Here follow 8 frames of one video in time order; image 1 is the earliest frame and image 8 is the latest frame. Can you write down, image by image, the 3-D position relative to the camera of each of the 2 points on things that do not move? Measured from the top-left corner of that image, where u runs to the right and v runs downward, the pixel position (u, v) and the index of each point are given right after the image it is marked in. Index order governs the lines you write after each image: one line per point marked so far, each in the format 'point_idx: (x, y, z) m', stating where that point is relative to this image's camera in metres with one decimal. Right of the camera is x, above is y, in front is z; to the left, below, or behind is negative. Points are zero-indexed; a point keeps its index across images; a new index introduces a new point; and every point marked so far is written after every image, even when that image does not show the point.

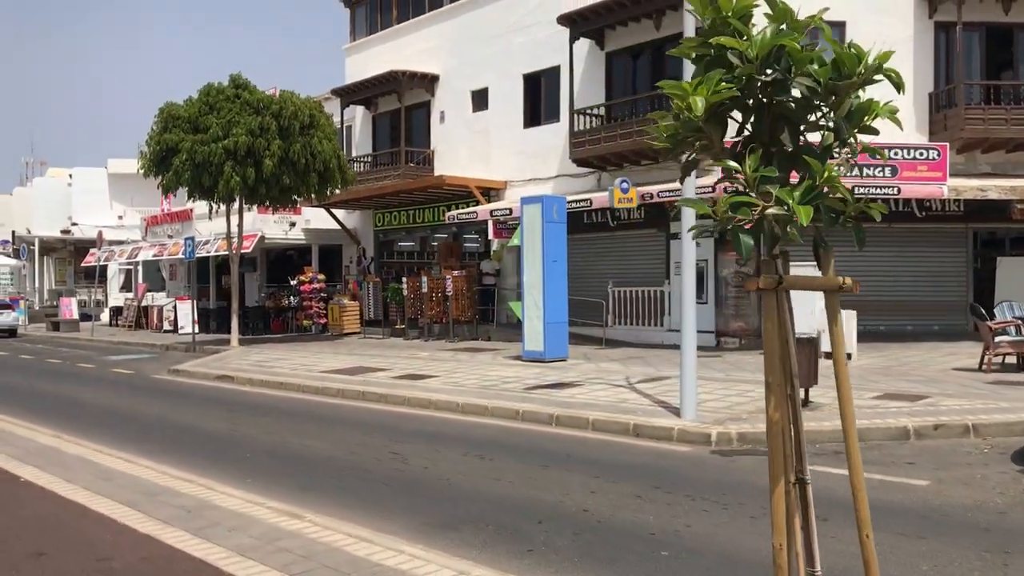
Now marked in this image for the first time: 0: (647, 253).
0: (+3.3, +0.9, +19.9) m
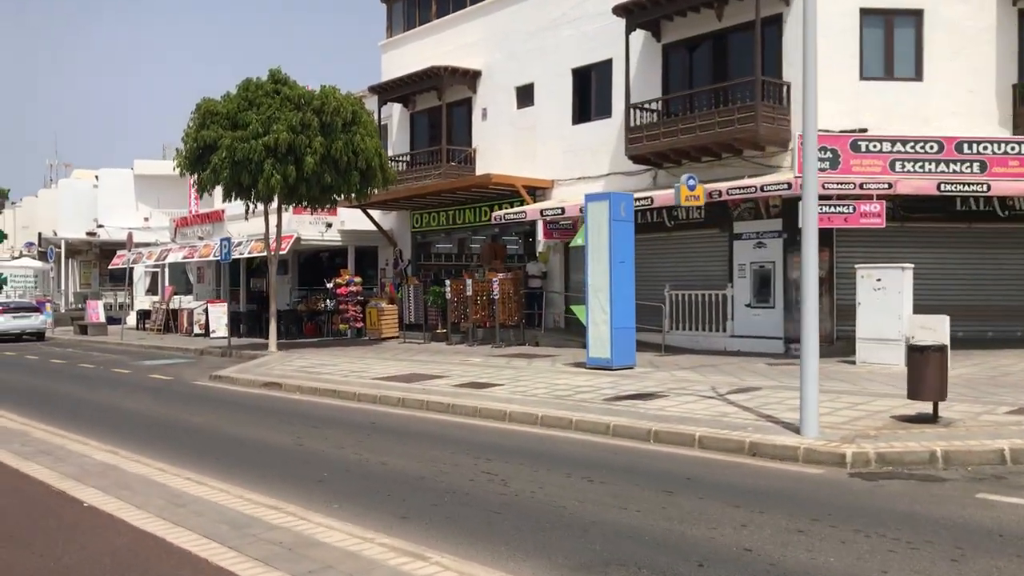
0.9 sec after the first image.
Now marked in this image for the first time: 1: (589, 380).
0: (+4.6, +0.8, +18.9) m
1: (+1.2, -1.5, +13.0) m
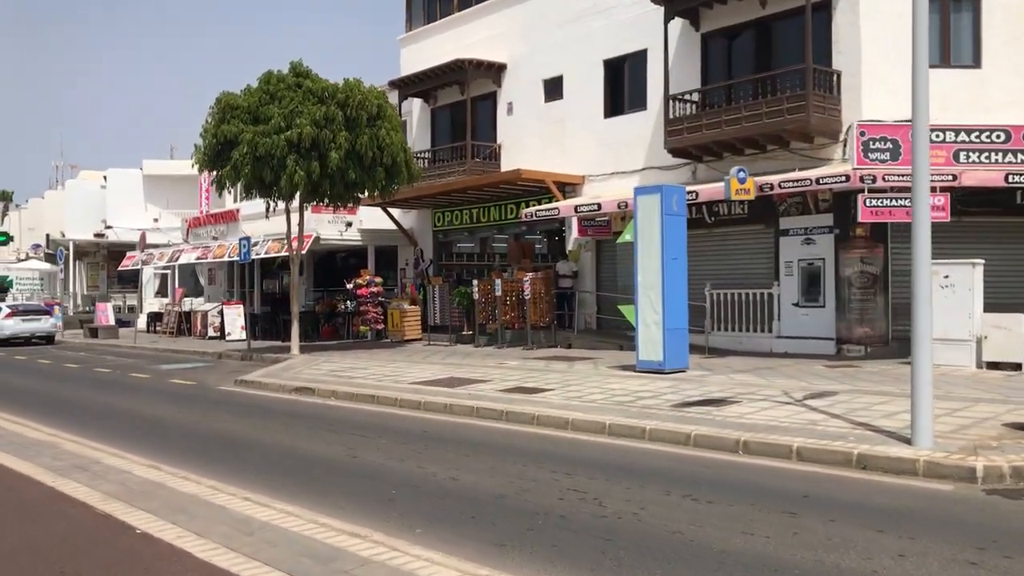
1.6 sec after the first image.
0: (+5.3, +0.8, +18.1) m
1: (+2.0, -1.5, +12.2) m
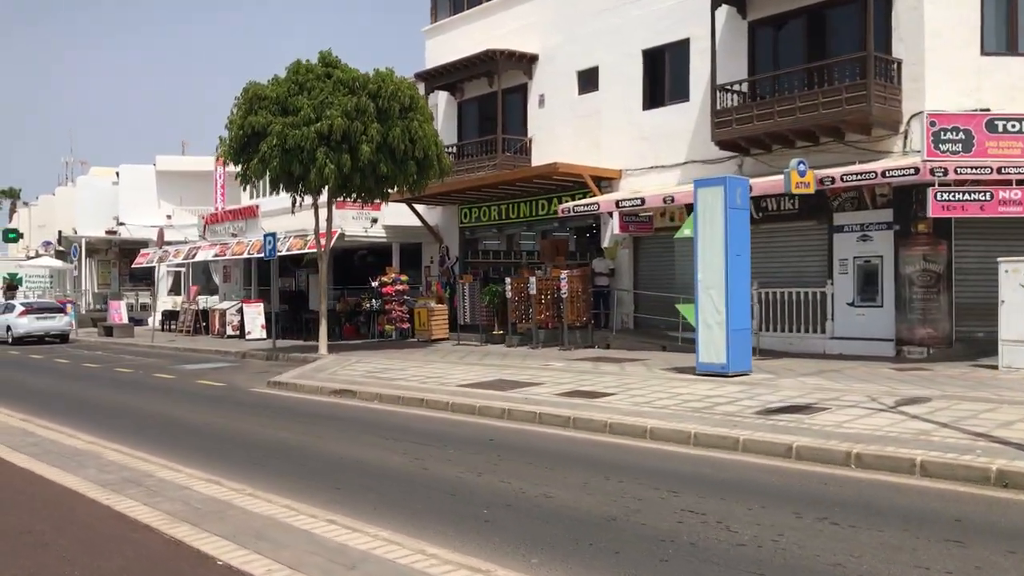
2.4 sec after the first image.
0: (+6.2, +0.8, +17.4) m
1: (+2.8, -1.4, +11.5) m
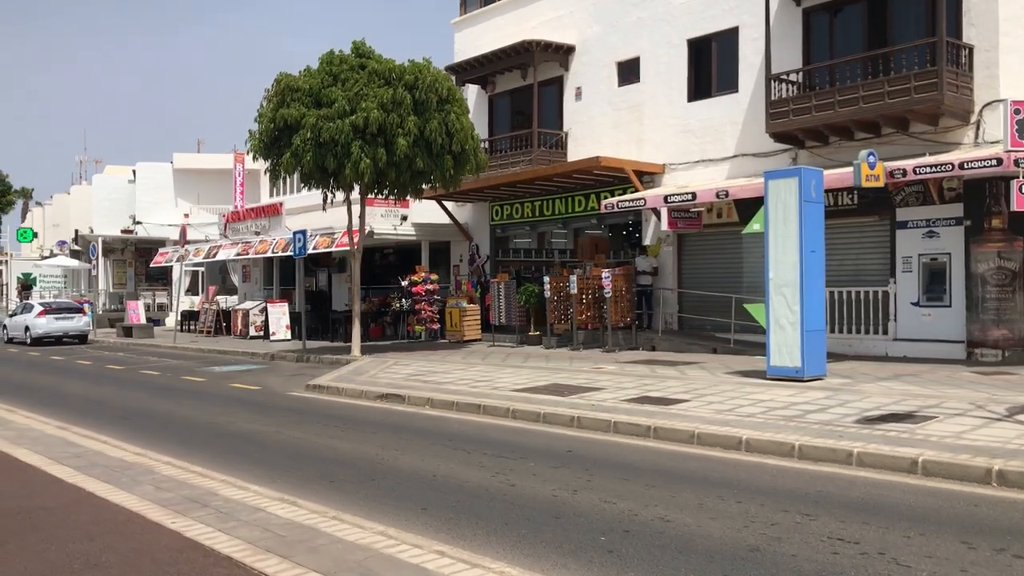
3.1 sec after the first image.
0: (+7.1, +0.9, +16.6) m
1: (+3.7, -1.4, +10.7) m
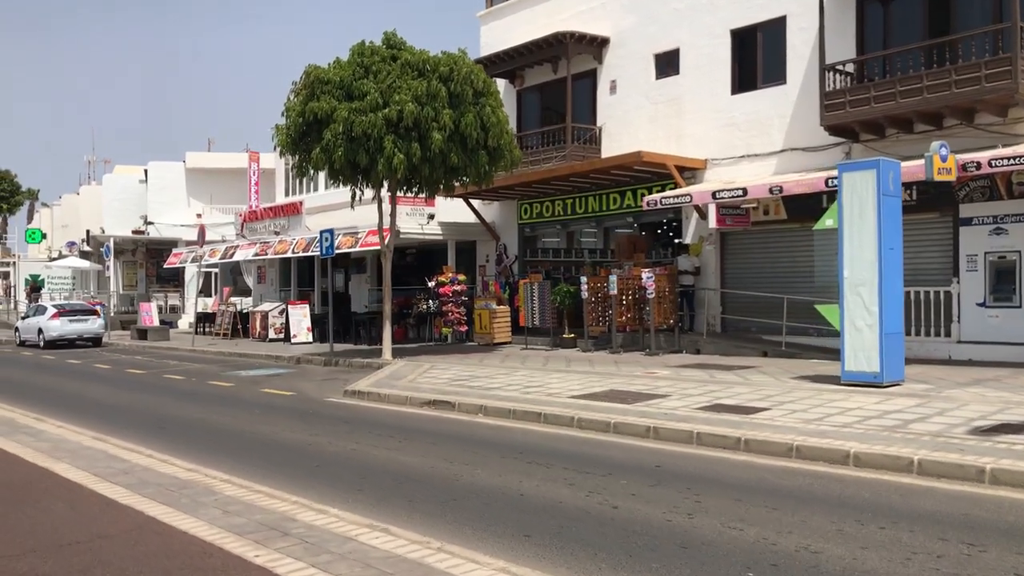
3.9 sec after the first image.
0: (+8.0, +0.9, +15.8) m
1: (+4.5, -1.4, +9.9) m
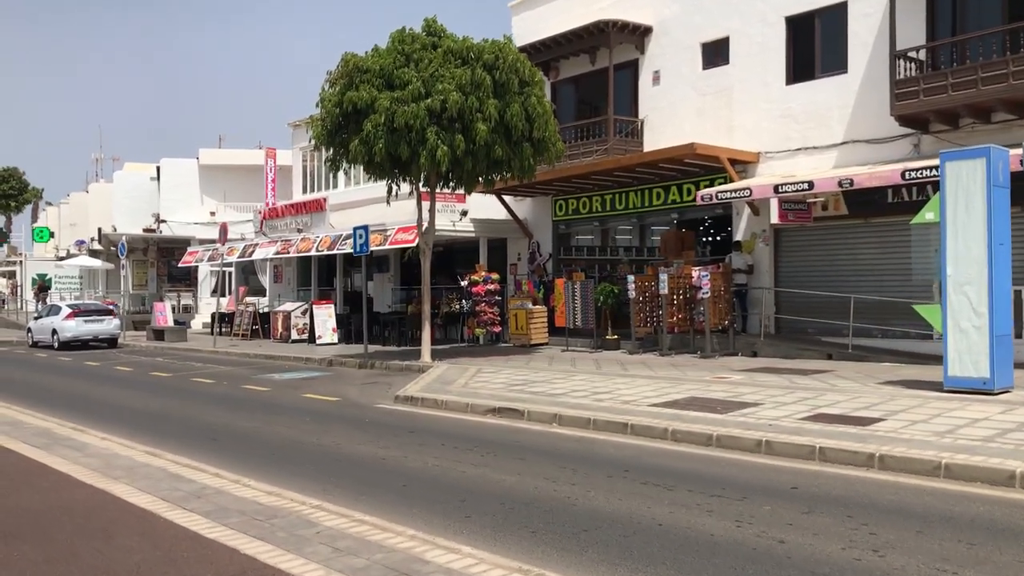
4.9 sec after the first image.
0: (+9.0, +0.9, +14.9) m
1: (+5.5, -1.4, +9.1) m
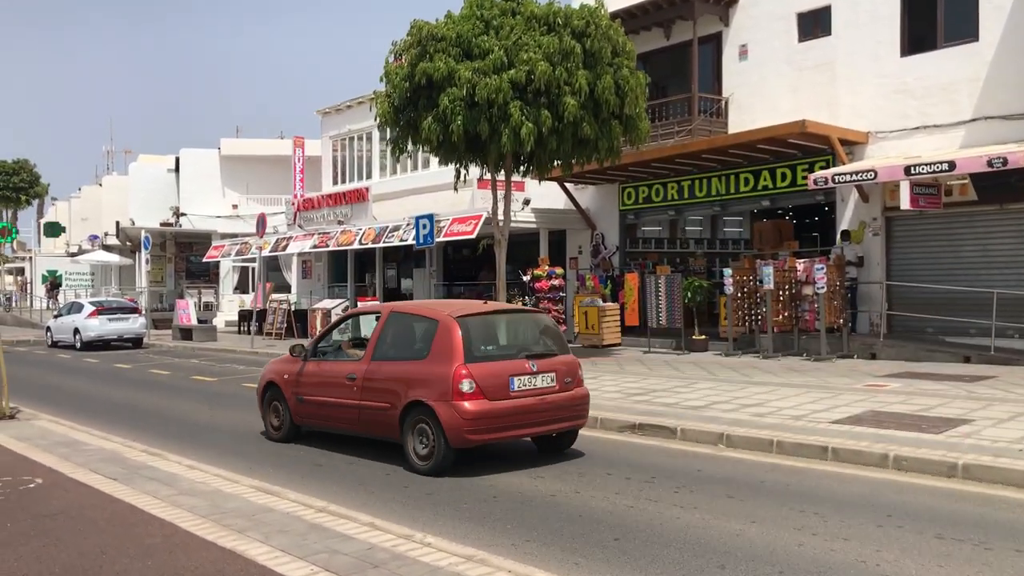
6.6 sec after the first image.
0: (+10.6, +1.0, +13.1) m
1: (+7.2, -1.3, +7.3) m
